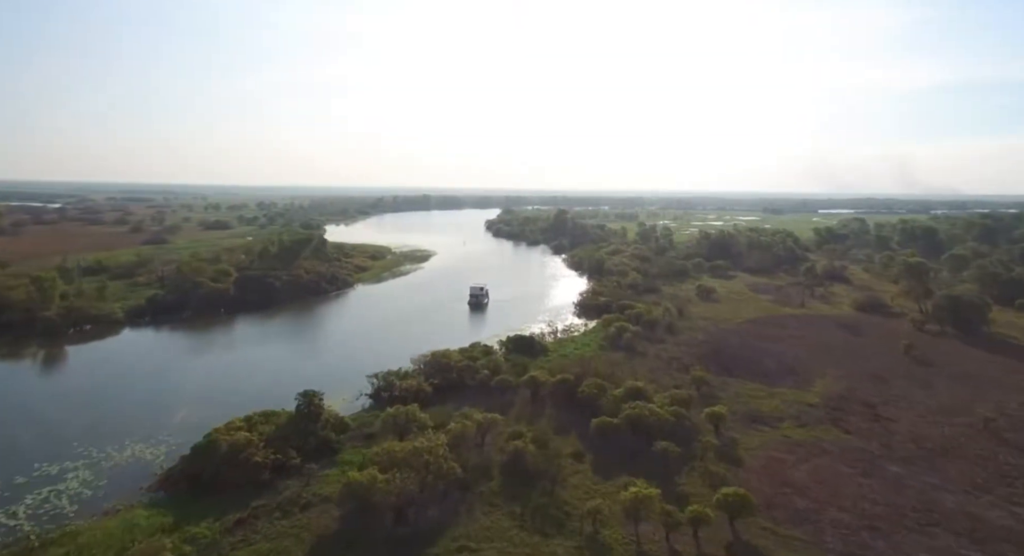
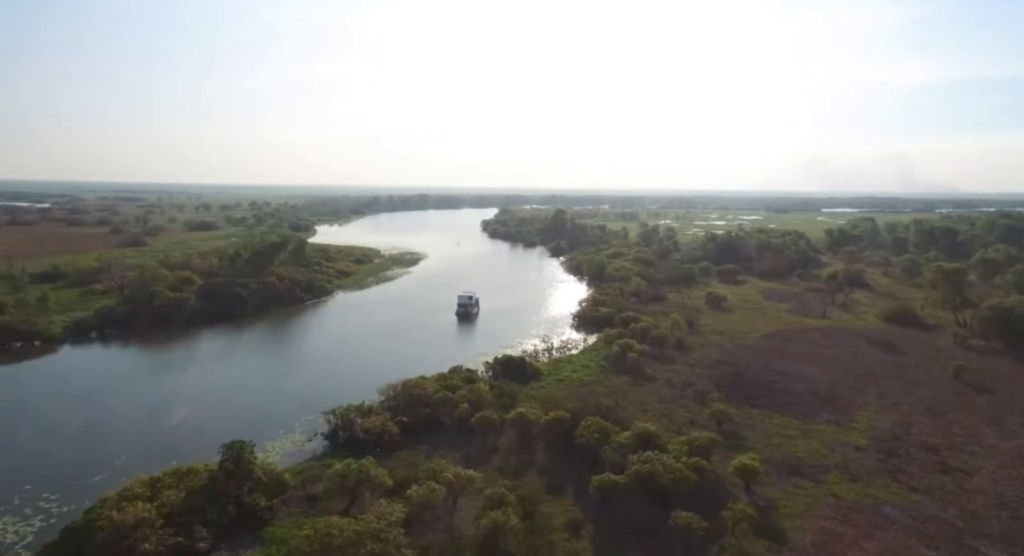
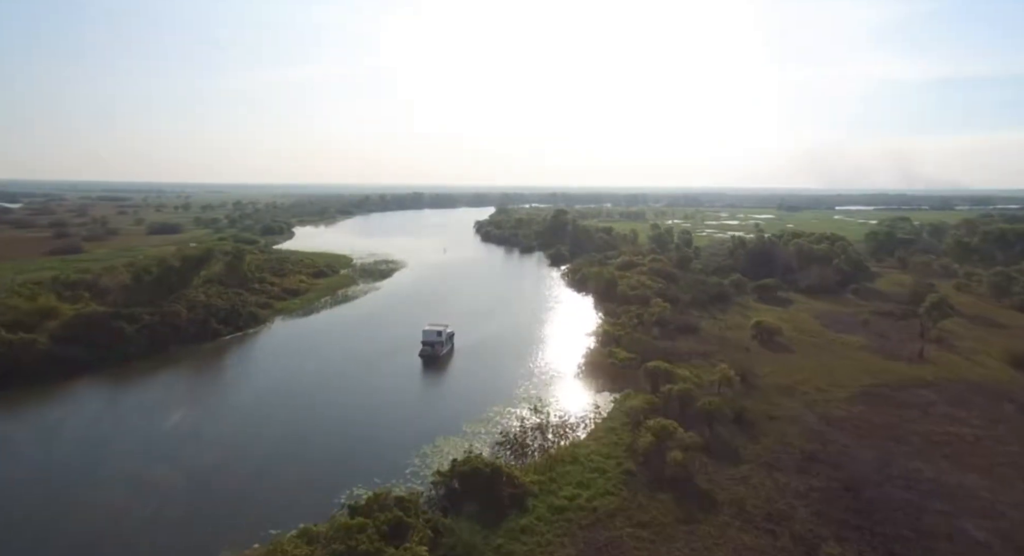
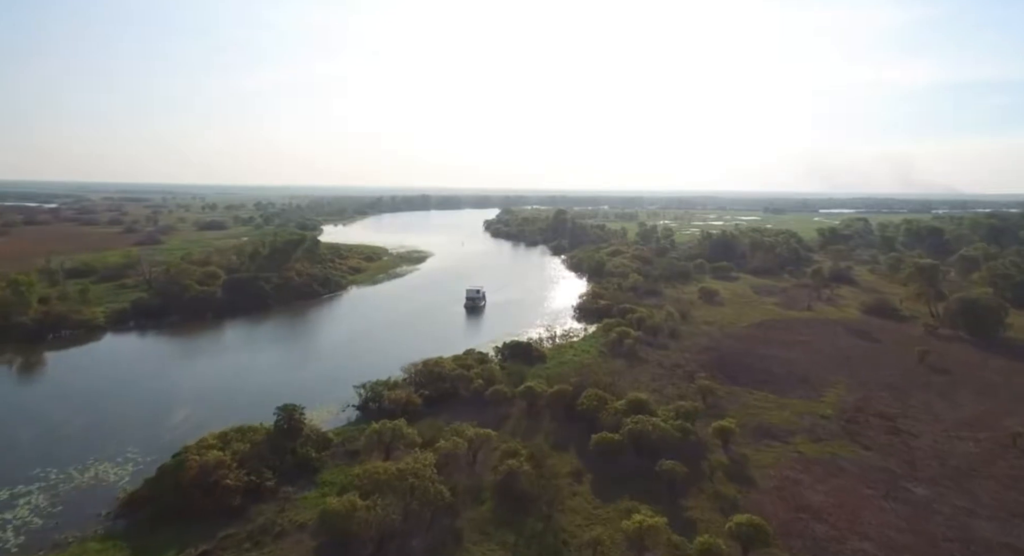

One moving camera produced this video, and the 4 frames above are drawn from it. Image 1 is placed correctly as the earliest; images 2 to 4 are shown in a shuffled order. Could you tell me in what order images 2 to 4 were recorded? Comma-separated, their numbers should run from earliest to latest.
4, 2, 3
